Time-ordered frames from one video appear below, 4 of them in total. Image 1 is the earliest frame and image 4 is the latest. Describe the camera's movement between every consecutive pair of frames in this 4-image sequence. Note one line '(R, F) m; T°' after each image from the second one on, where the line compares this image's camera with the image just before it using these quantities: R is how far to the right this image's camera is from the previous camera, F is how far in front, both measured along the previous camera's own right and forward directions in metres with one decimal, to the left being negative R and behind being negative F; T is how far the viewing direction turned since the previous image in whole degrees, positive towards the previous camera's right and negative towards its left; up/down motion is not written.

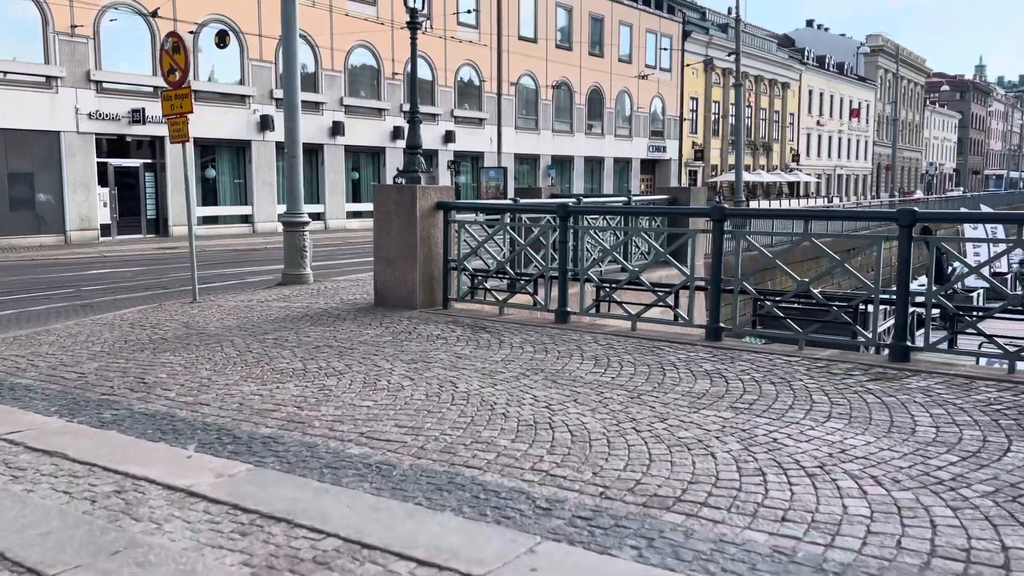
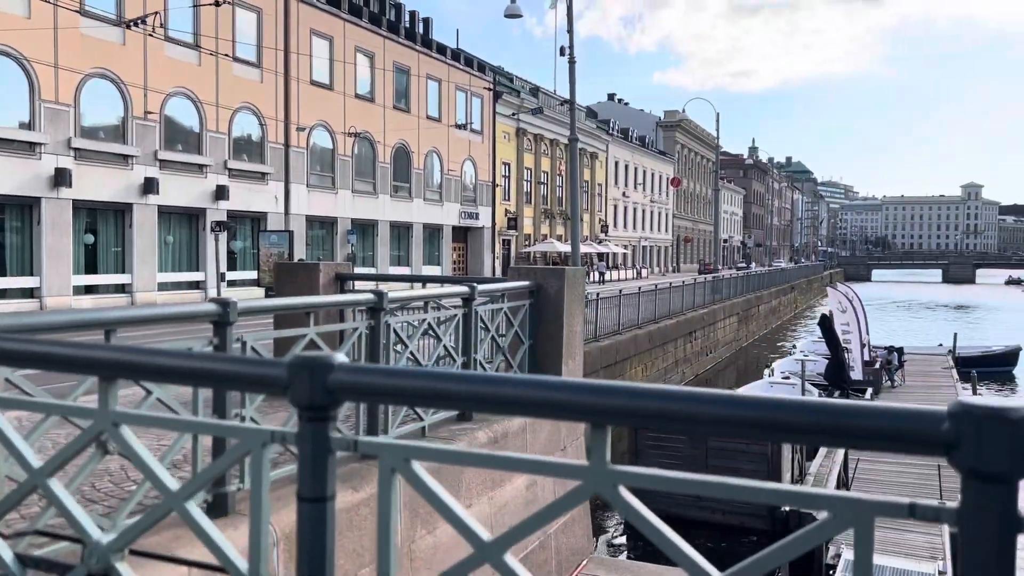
(+0.5, +6.0) m; +13°
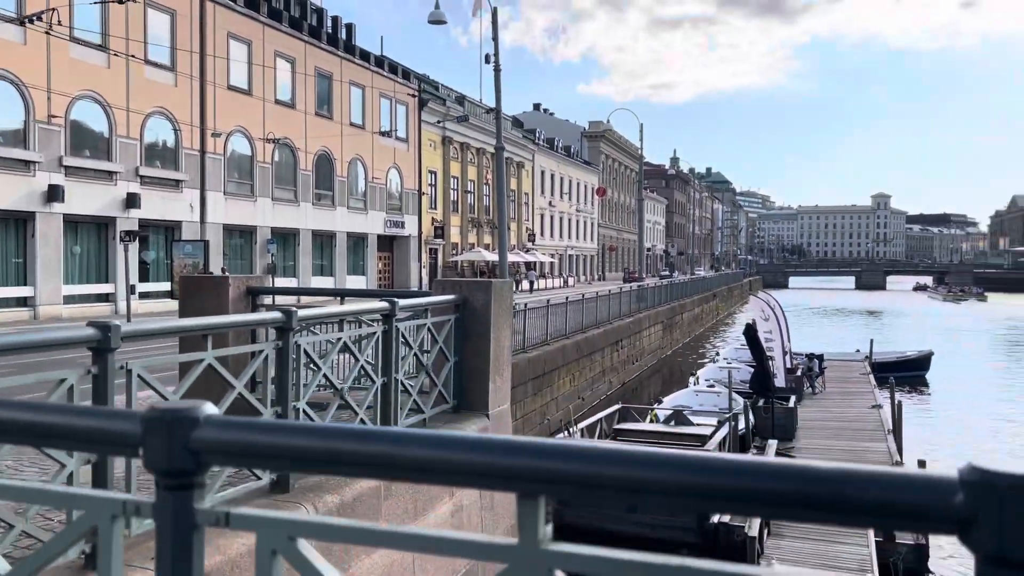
(0.0, +0.4) m; +5°
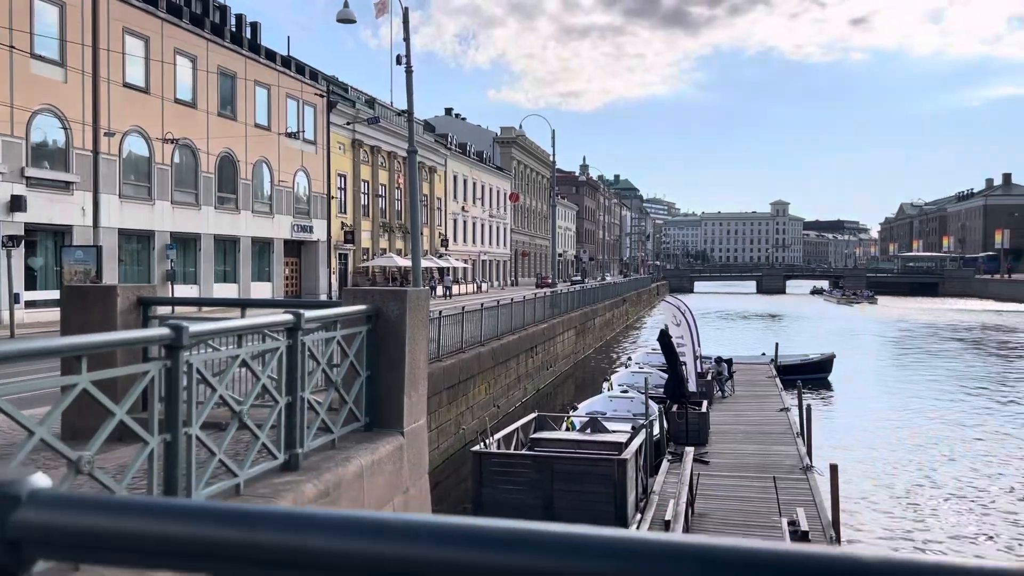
(0.0, +0.4) m; +6°
